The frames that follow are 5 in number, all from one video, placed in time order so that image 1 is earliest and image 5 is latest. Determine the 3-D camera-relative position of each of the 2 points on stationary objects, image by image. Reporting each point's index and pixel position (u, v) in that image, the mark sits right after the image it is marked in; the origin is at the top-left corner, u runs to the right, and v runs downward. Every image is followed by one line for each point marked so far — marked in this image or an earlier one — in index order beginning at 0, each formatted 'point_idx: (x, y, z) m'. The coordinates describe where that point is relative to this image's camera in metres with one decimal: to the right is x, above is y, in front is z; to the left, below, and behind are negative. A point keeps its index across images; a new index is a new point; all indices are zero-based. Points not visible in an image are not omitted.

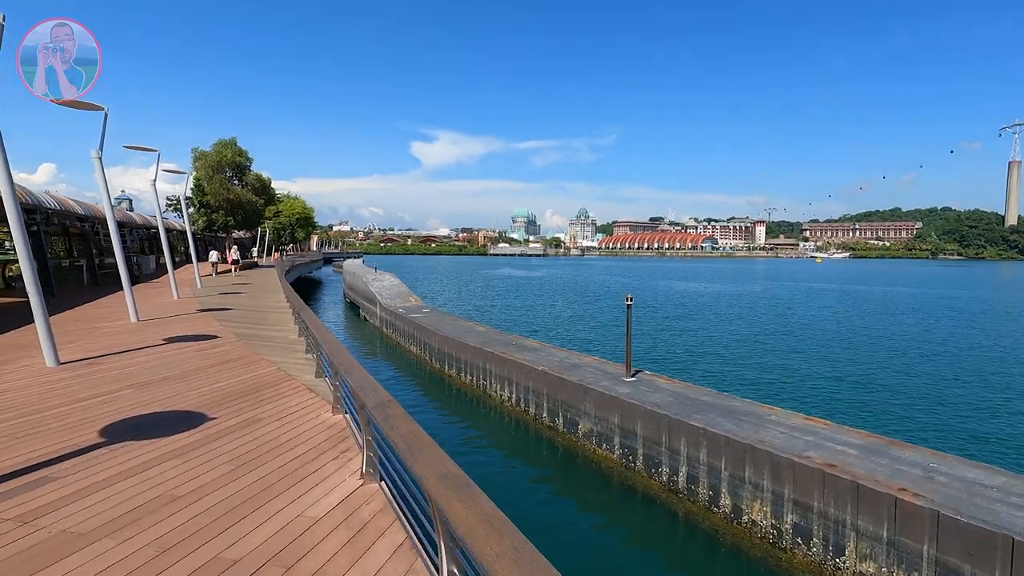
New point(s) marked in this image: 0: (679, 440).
0: (+2.7, -2.5, +8.6) m
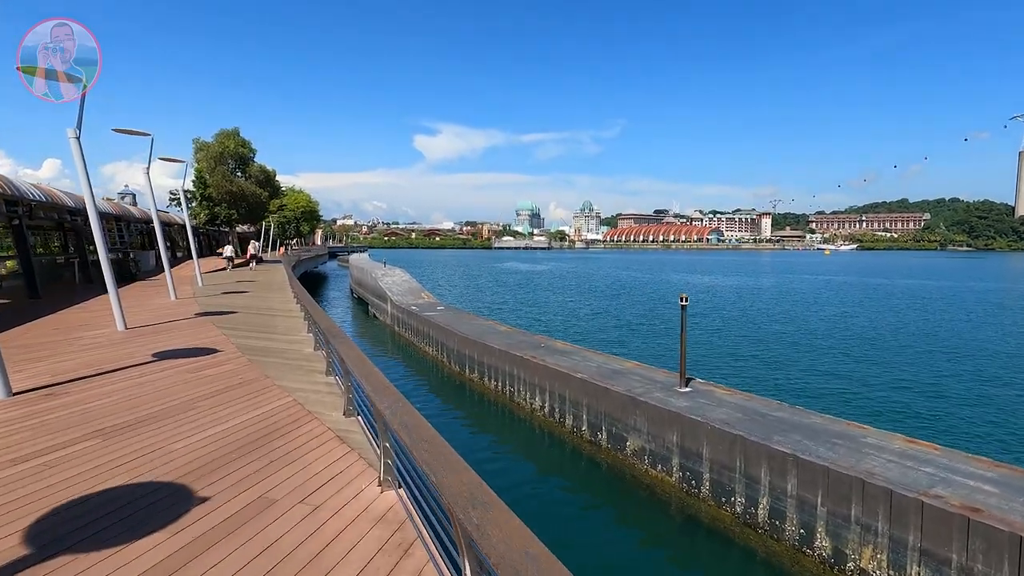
0: (+3.4, -2.5, +7.3) m
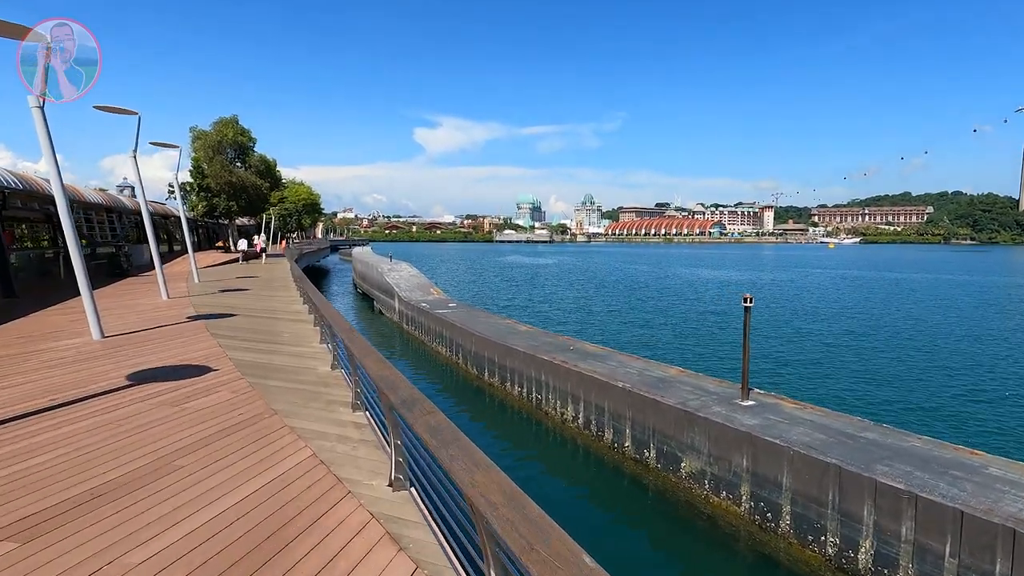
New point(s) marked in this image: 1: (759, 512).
0: (+4.0, -2.5, +6.1) m
1: (+3.4, -3.1, +7.4) m
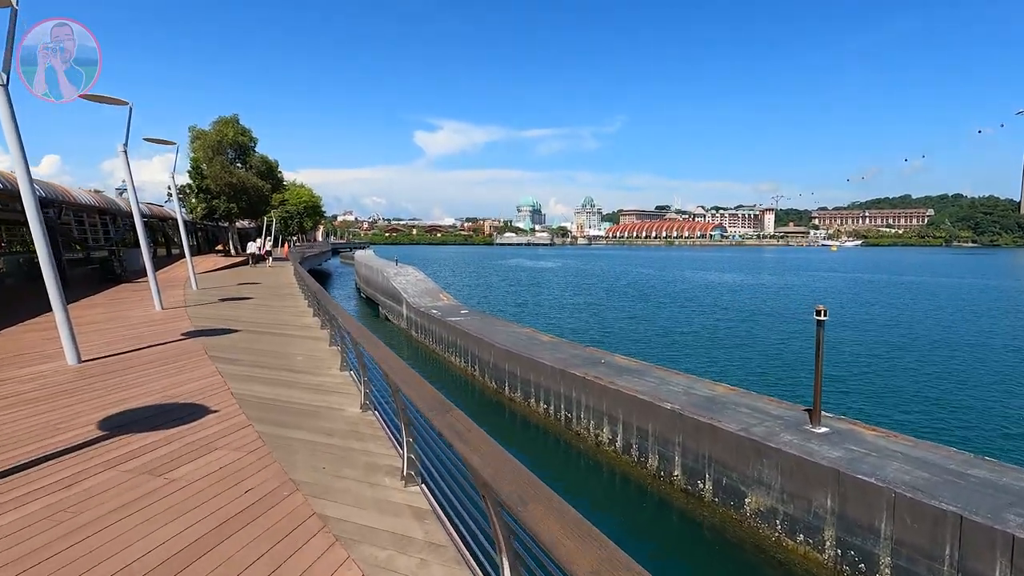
0: (+4.6, -2.6, +5.1) m
1: (+4.0, -3.2, +6.3) m
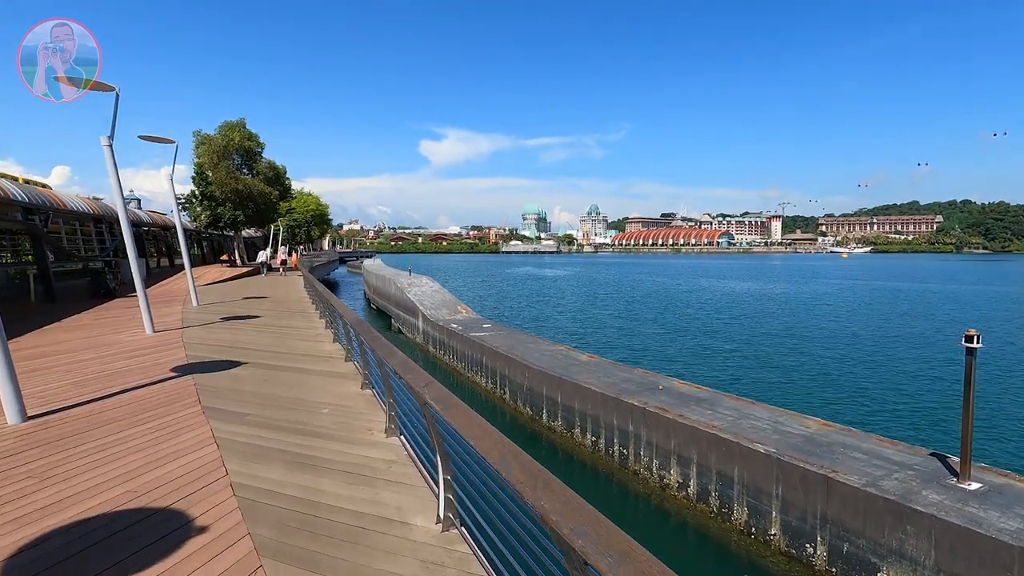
0: (+5.4, -2.8, +3.5) m
1: (+4.8, -3.4, +4.7) m
